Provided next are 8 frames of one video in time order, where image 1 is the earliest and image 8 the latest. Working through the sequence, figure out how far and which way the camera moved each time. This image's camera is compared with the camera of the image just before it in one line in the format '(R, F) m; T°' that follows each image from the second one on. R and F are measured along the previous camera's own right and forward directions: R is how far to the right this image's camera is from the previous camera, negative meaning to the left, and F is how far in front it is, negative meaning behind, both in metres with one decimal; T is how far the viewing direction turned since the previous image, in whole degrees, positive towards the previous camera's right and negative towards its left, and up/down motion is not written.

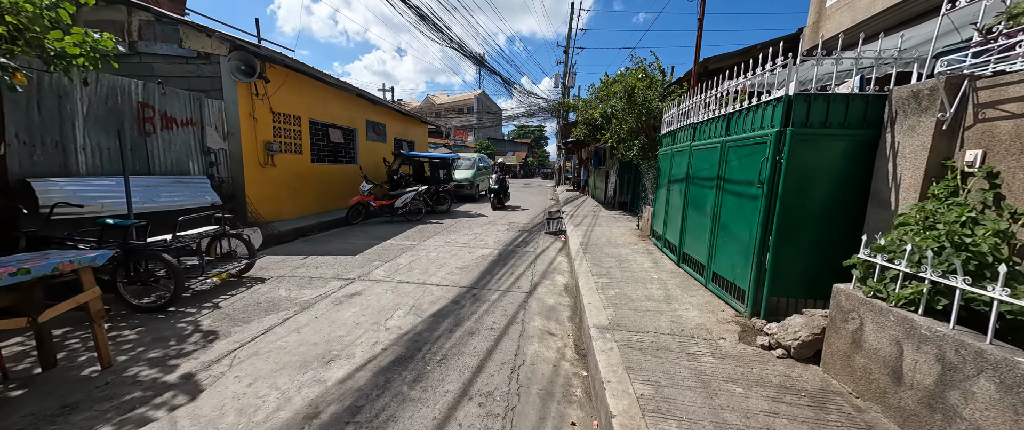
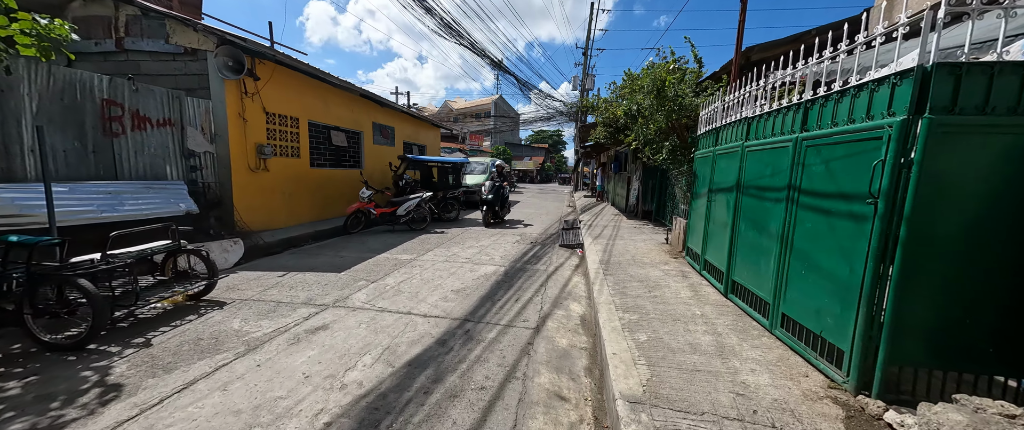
(+0.1, +0.8) m; -3°
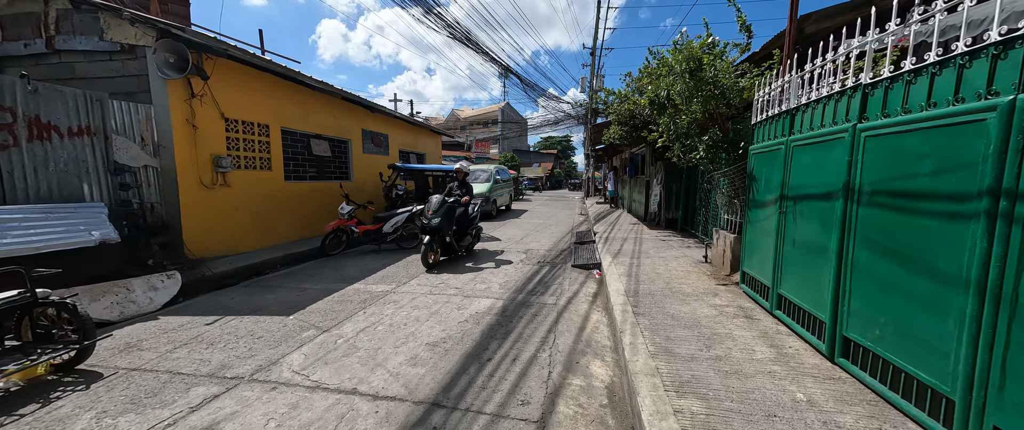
(+0.2, +1.1) m; -2°
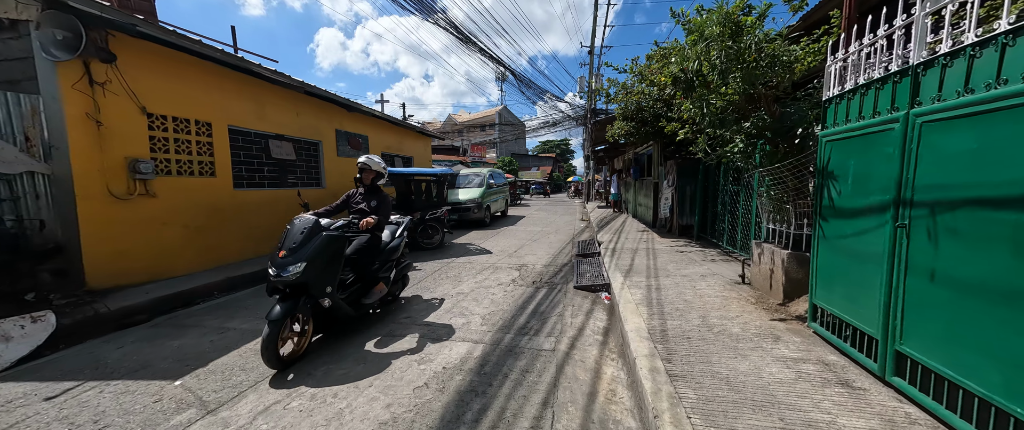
(+0.2, +1.0) m; 0°
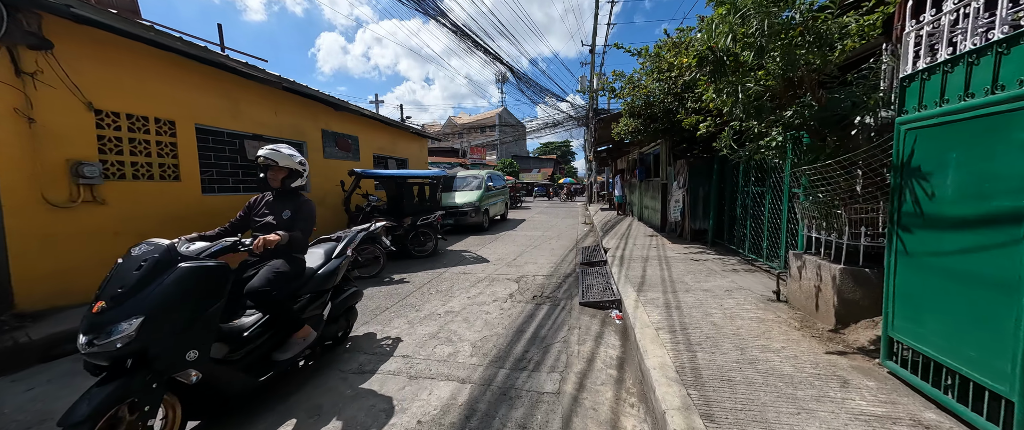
(+0.1, +0.6) m; 0°
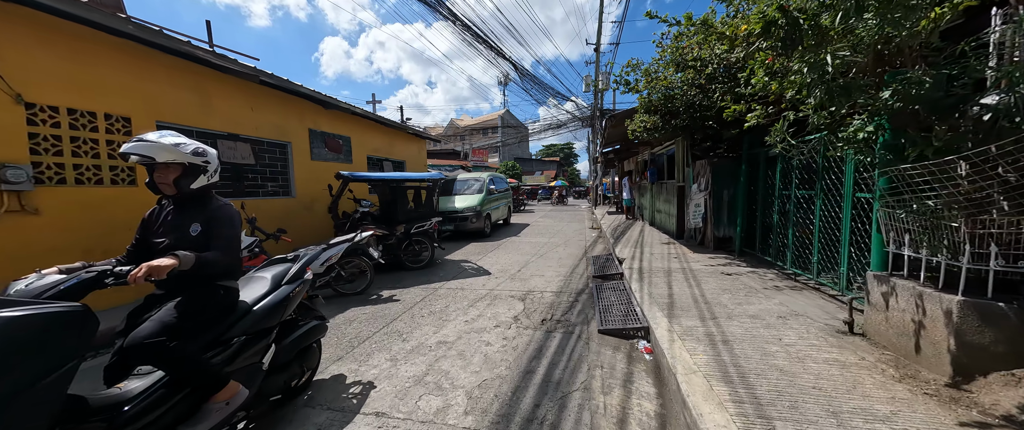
(0.0, +0.7) m; 0°
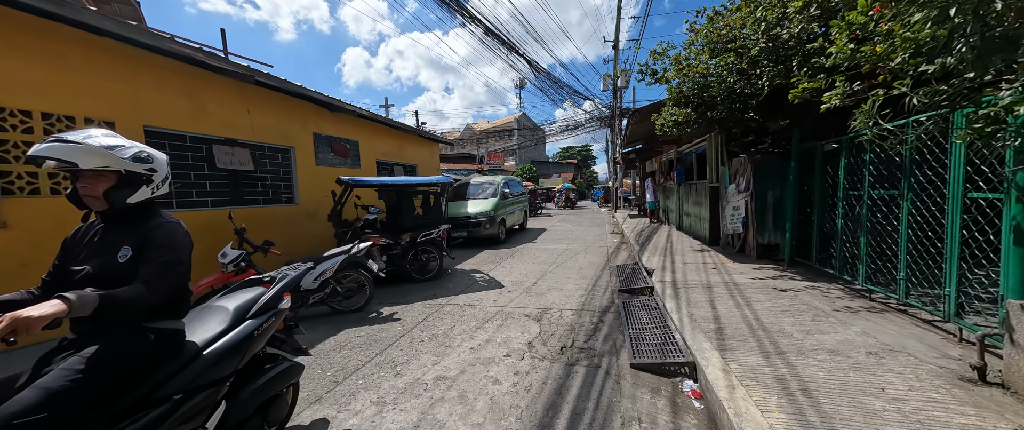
(0.0, +0.5) m; -3°
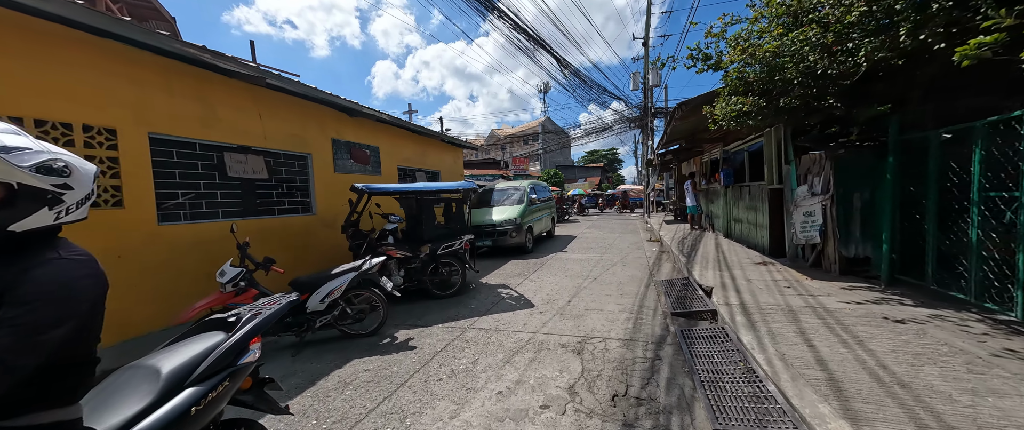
(-0.1, +0.6) m; -4°
